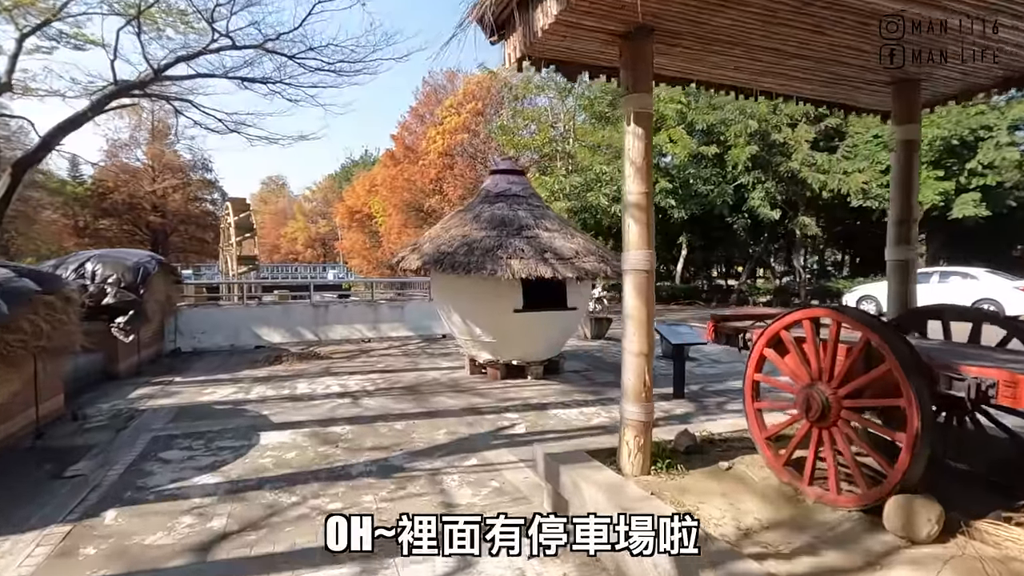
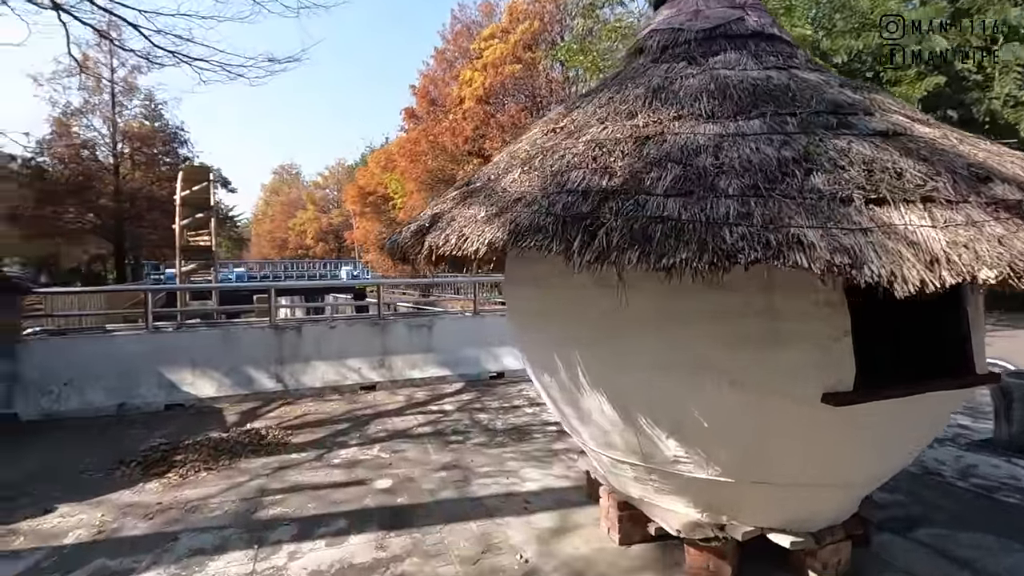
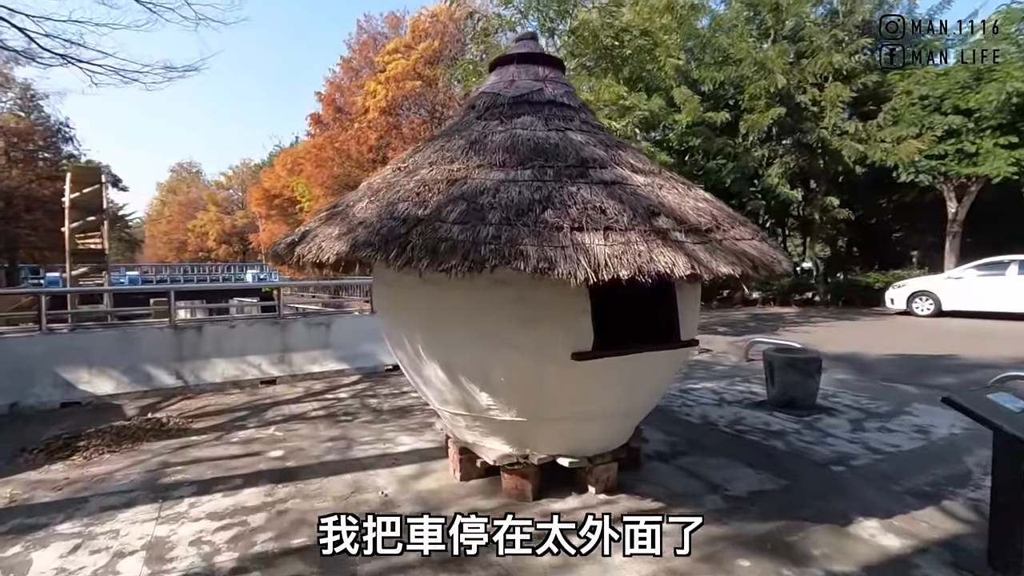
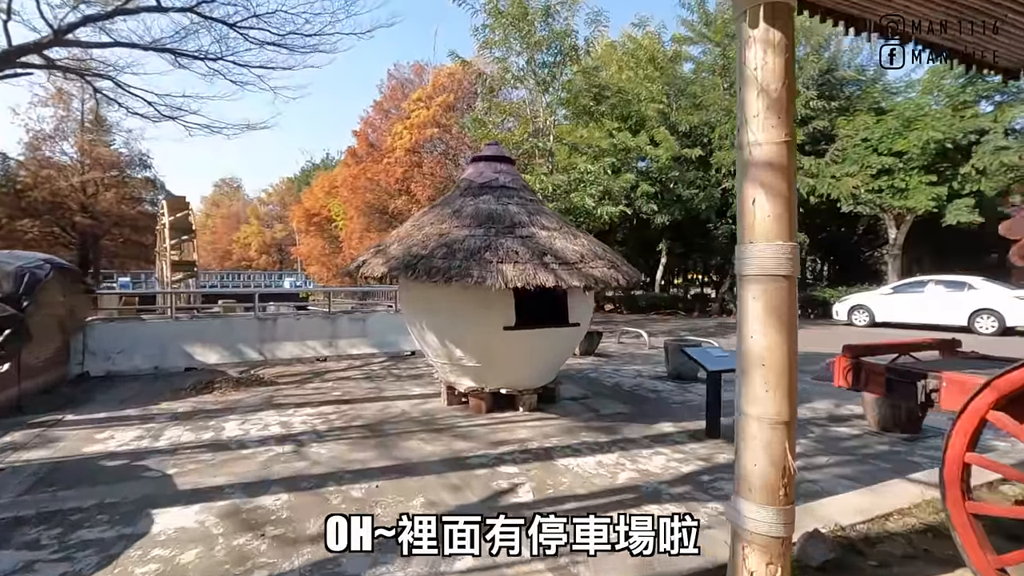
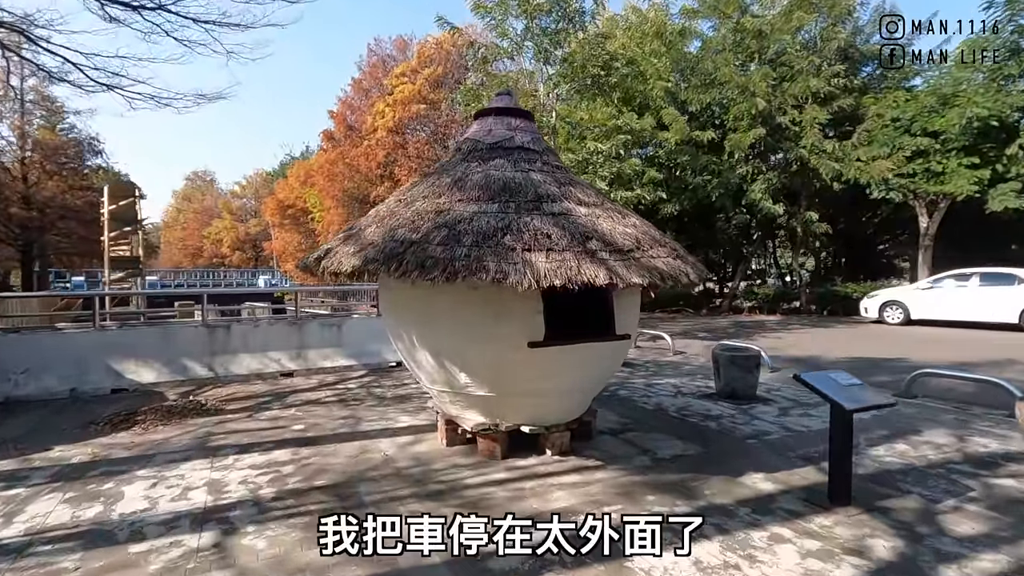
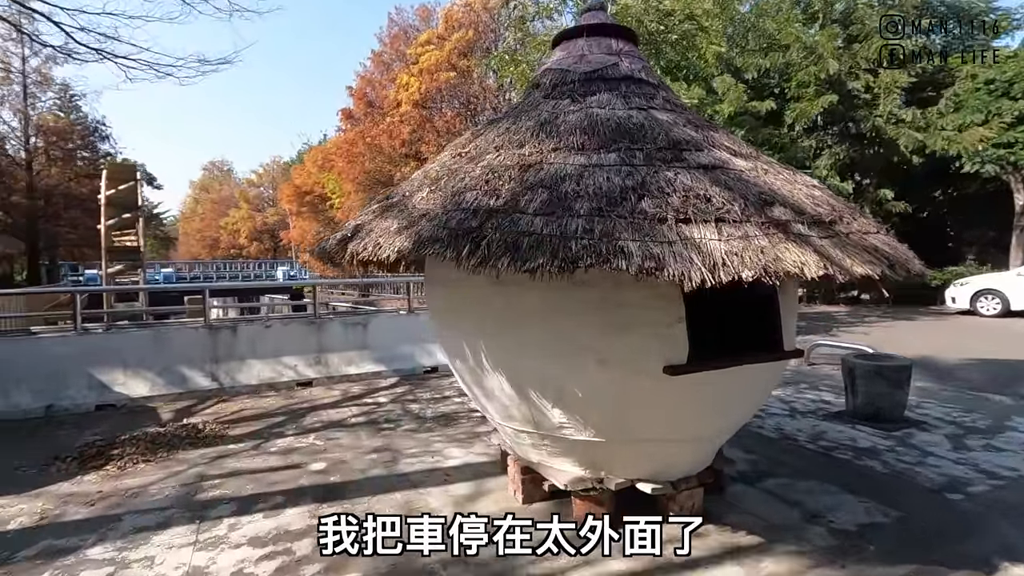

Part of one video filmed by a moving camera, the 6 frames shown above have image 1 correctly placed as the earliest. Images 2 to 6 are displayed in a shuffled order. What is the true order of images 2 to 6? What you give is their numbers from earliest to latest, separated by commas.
4, 5, 3, 6, 2
